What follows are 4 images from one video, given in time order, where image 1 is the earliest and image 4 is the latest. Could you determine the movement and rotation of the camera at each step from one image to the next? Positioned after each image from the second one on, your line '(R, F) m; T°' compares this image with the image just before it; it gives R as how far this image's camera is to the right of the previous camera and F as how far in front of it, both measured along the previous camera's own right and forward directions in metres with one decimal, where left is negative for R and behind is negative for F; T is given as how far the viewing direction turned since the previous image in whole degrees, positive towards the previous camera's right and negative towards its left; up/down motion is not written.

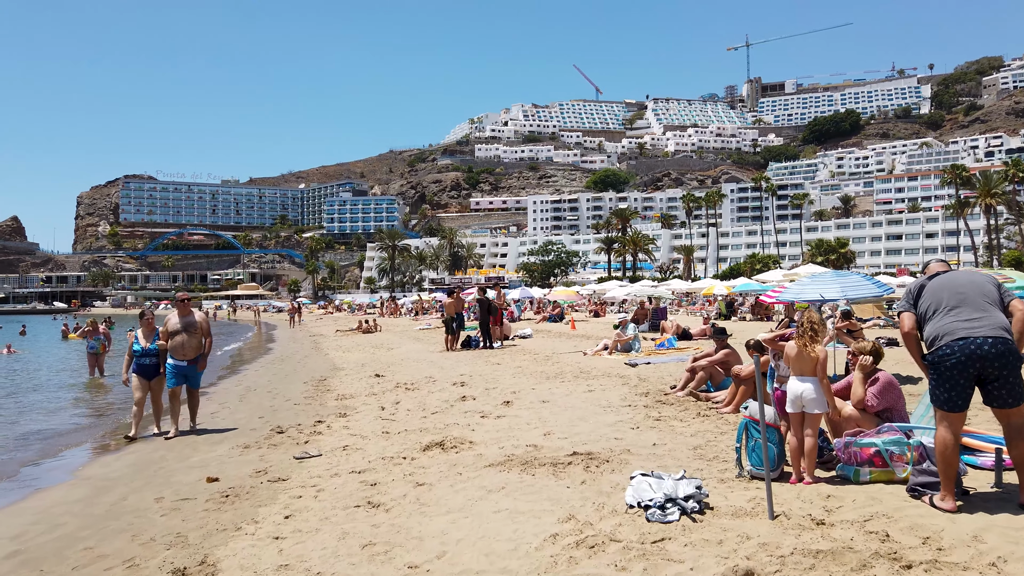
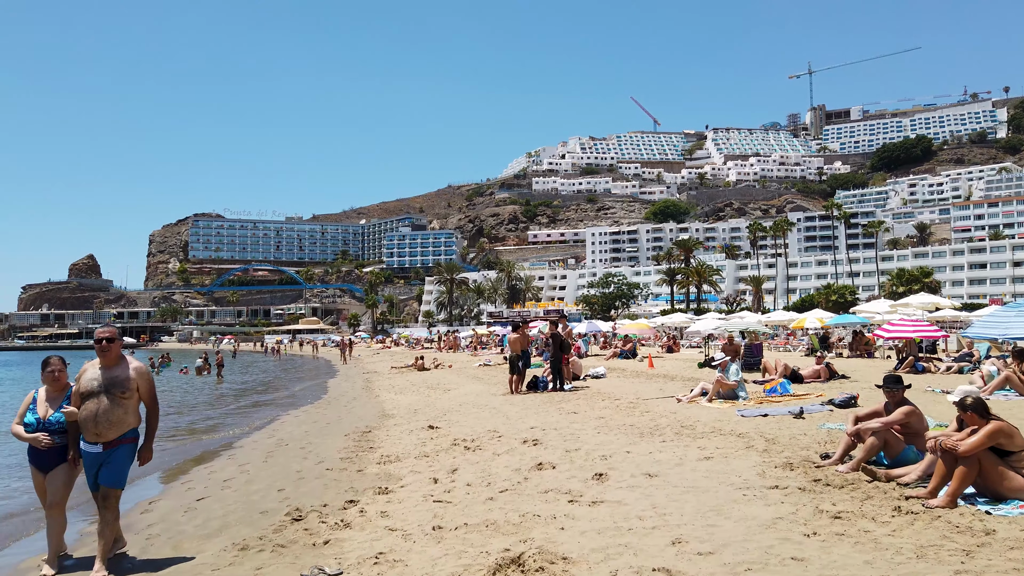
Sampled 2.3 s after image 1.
(-0.4, +2.5) m; -5°
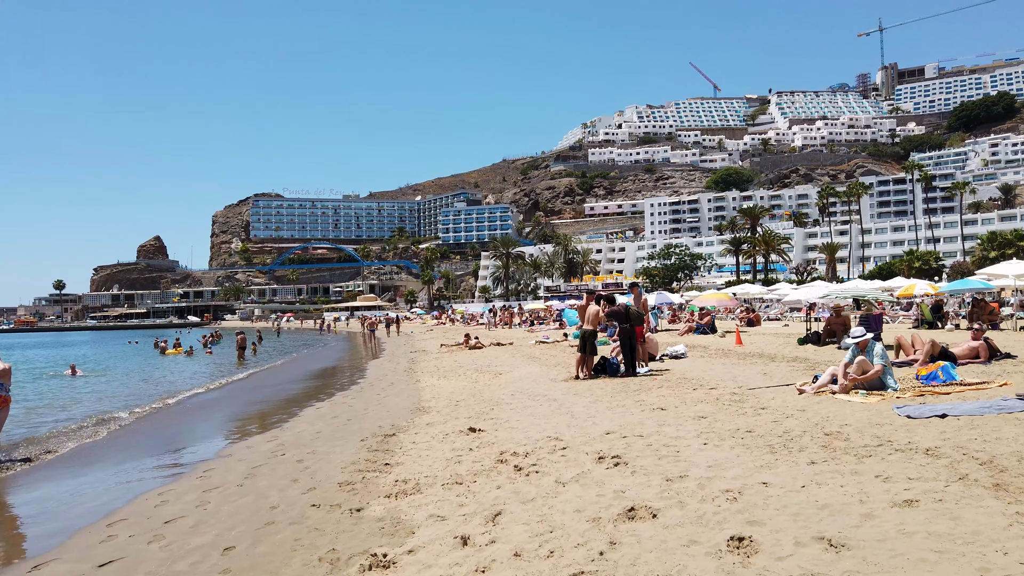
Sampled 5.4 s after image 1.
(-0.1, +3.2) m; -5°
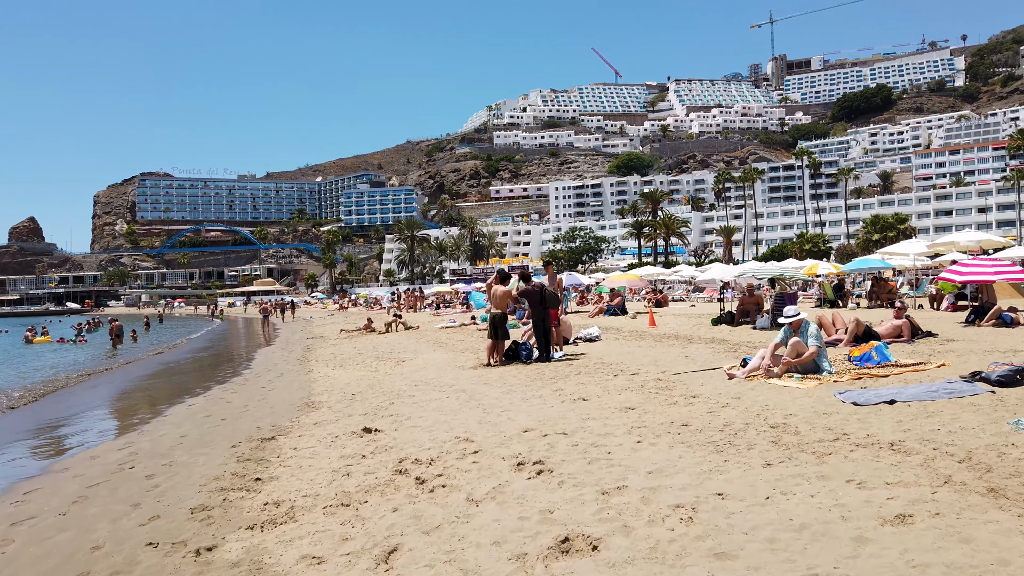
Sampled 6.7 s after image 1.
(+0.1, +1.3) m; +8°
